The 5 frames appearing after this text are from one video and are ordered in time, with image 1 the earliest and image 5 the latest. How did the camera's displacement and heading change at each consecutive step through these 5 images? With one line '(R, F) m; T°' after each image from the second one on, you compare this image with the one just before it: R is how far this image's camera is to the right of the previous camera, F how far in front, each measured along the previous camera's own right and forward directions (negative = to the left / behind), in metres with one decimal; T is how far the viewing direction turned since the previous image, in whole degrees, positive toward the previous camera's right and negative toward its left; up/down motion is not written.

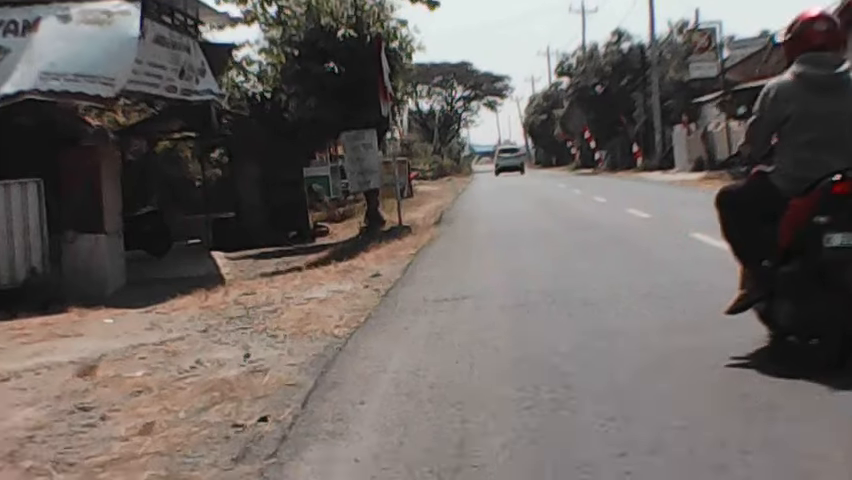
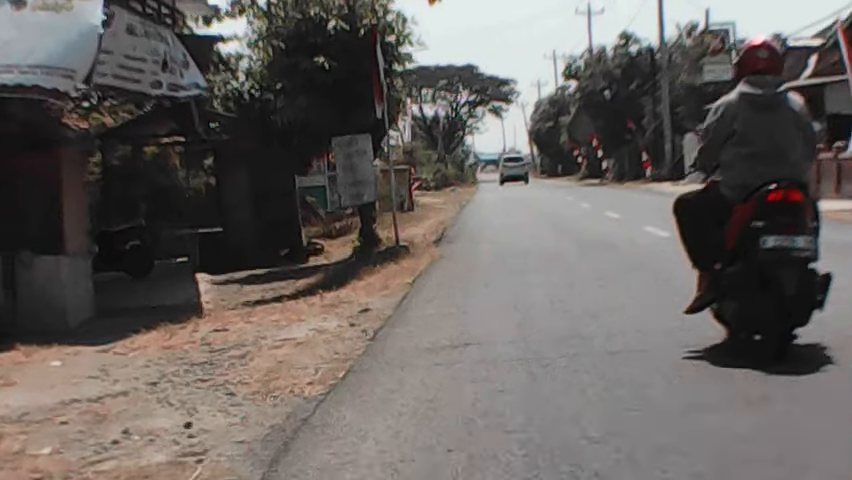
(+0.1, +1.5) m; 0°
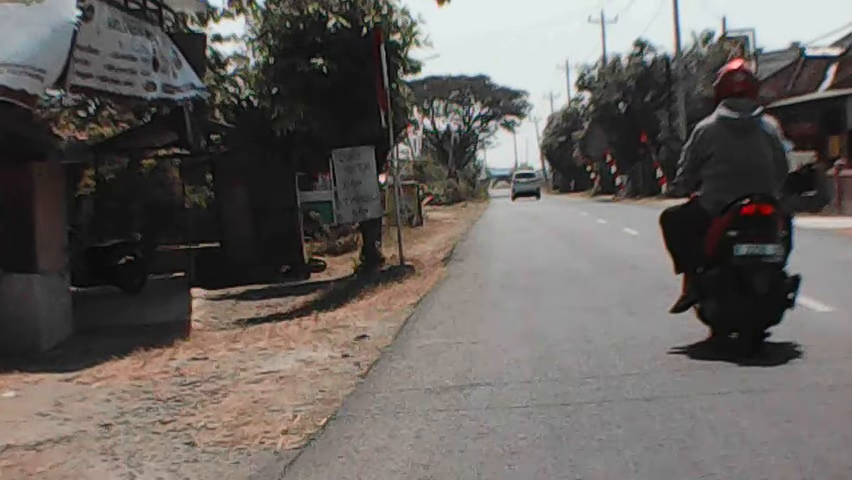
(+0.1, +1.1) m; -1°
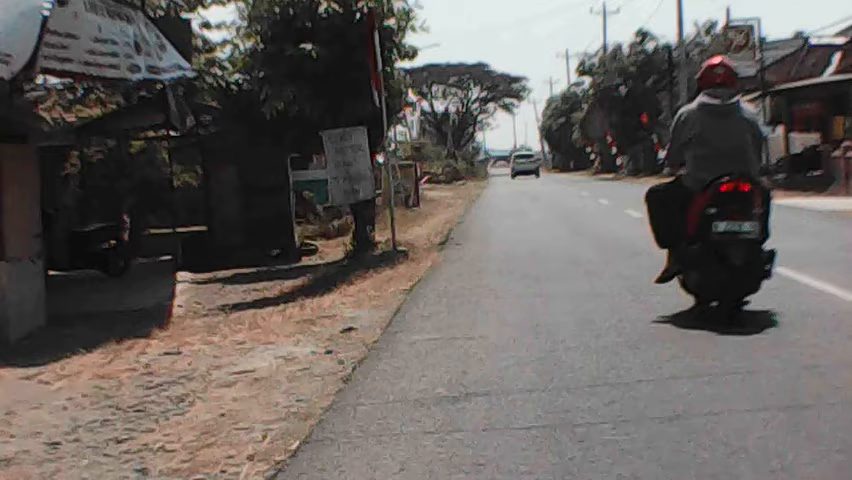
(+0.1, +0.8) m; 0°
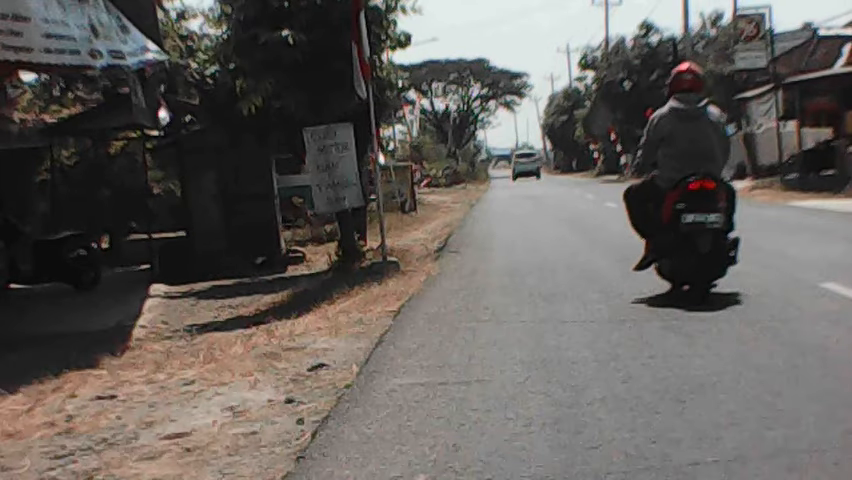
(+0.1, +1.5) m; 0°
